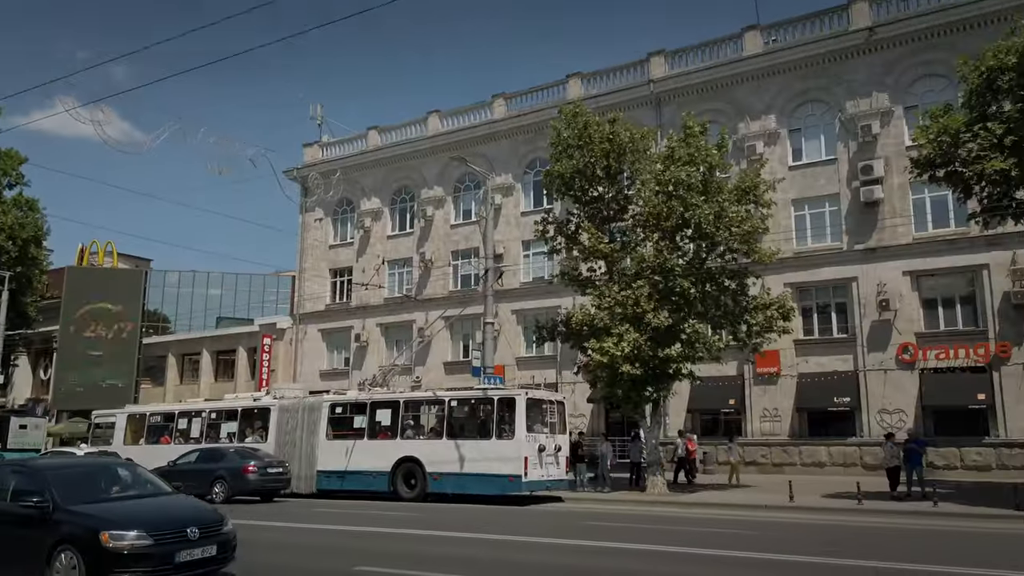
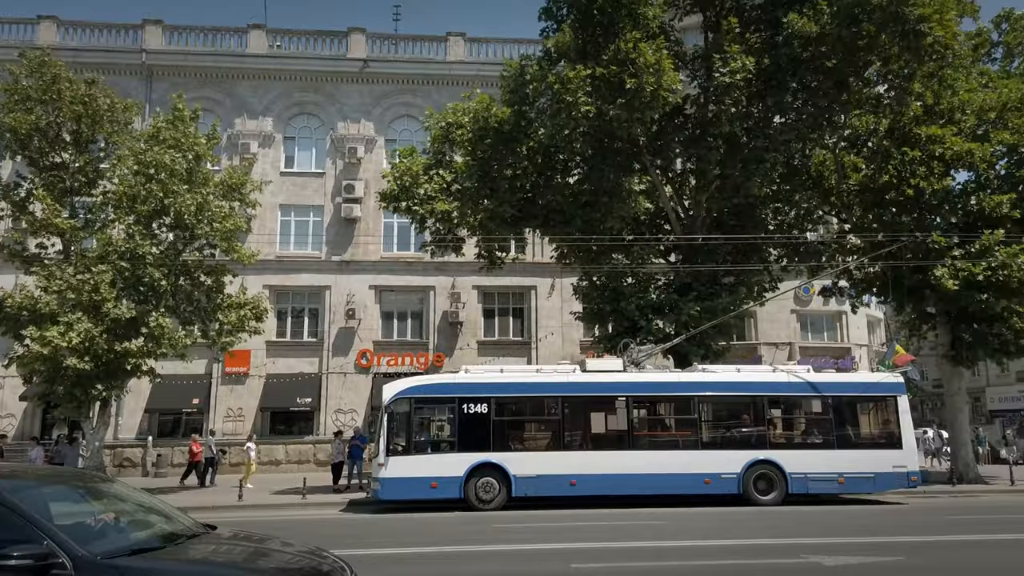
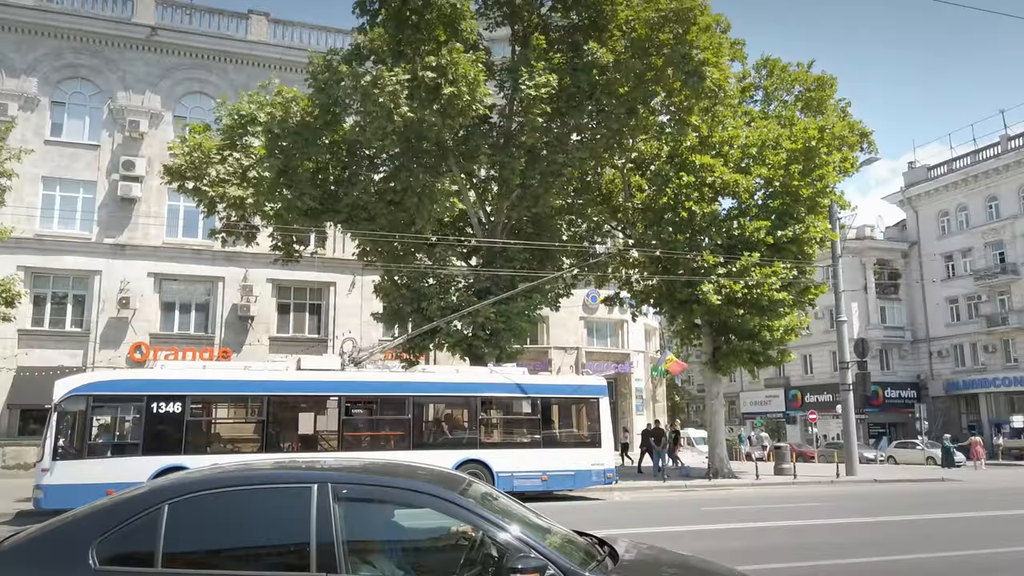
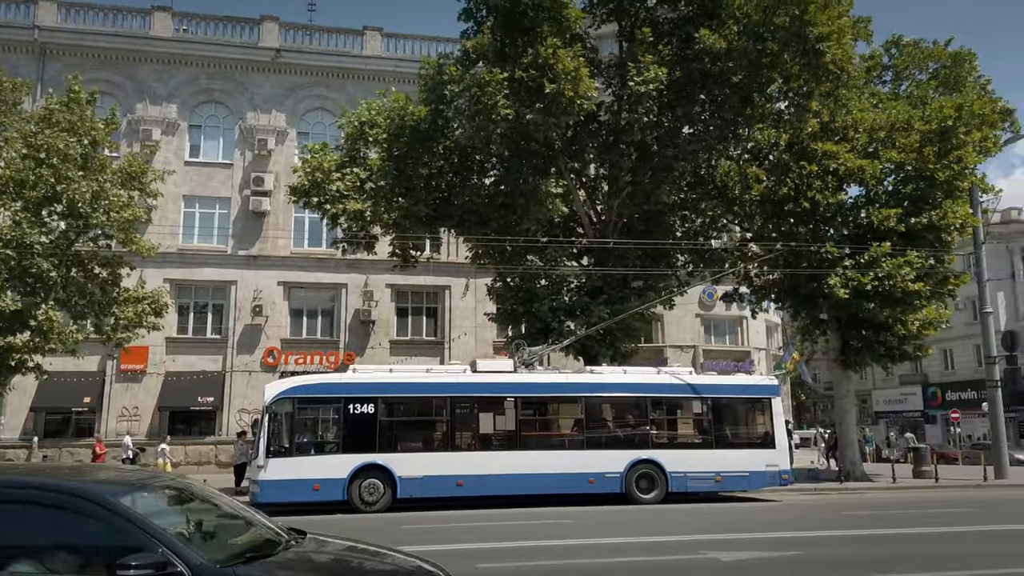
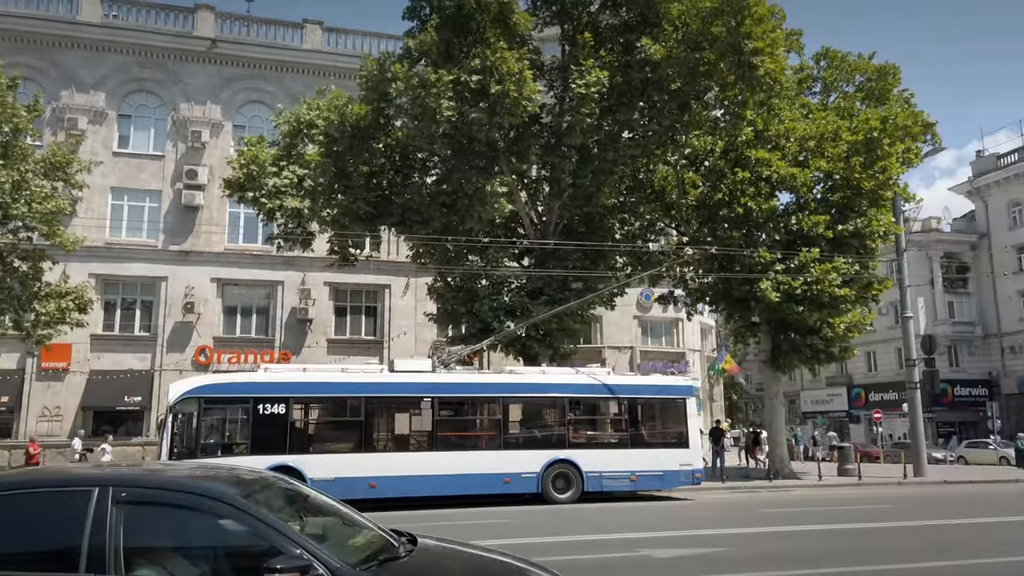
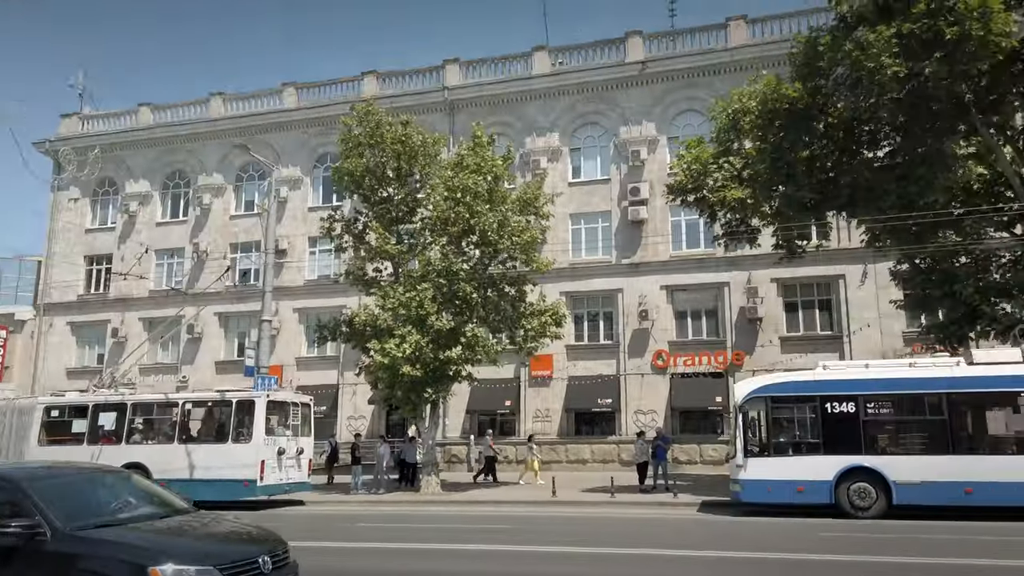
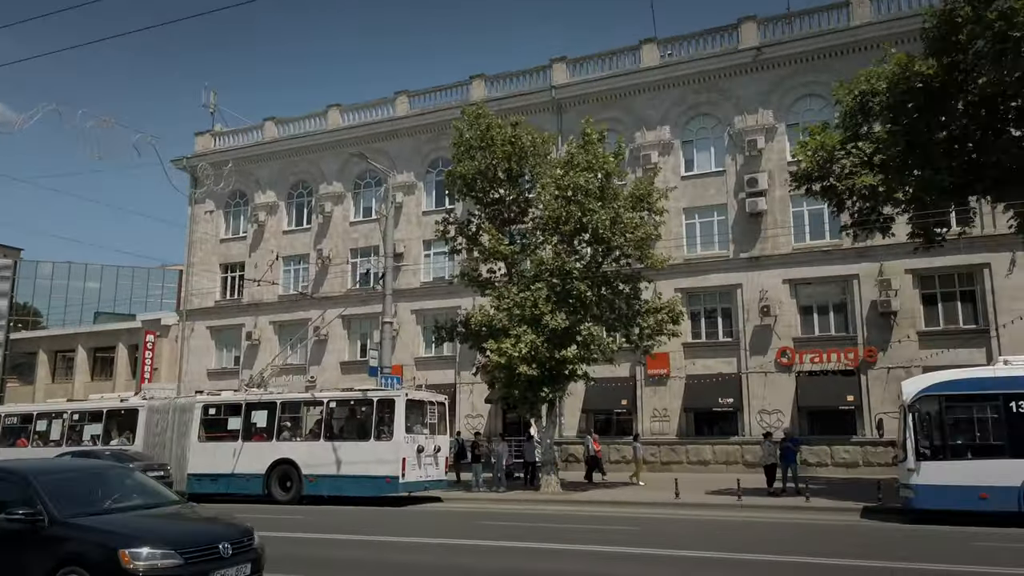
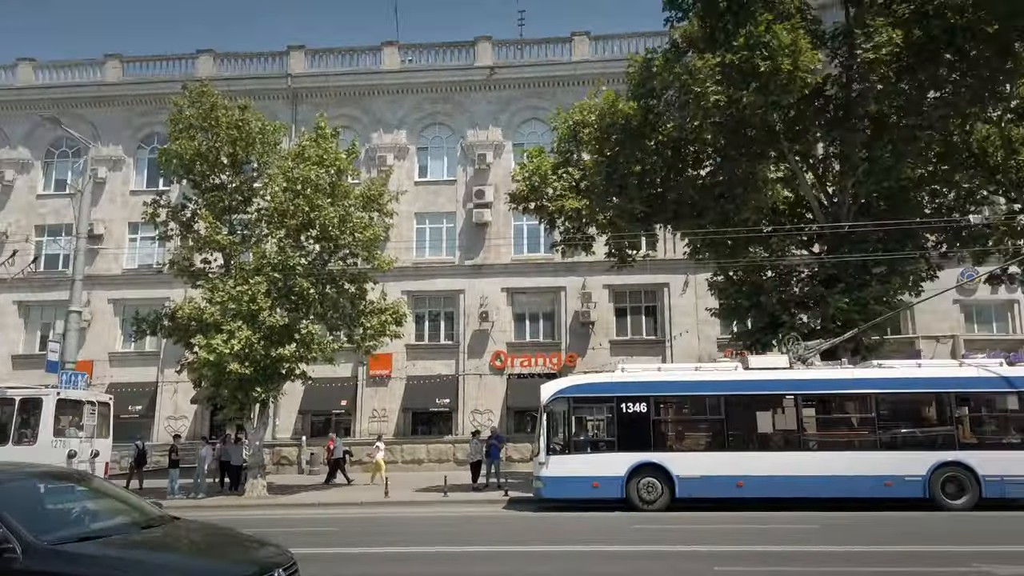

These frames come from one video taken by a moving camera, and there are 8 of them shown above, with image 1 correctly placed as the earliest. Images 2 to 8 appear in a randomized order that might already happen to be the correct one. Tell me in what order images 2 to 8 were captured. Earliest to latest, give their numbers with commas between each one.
7, 6, 8, 2, 4, 5, 3
